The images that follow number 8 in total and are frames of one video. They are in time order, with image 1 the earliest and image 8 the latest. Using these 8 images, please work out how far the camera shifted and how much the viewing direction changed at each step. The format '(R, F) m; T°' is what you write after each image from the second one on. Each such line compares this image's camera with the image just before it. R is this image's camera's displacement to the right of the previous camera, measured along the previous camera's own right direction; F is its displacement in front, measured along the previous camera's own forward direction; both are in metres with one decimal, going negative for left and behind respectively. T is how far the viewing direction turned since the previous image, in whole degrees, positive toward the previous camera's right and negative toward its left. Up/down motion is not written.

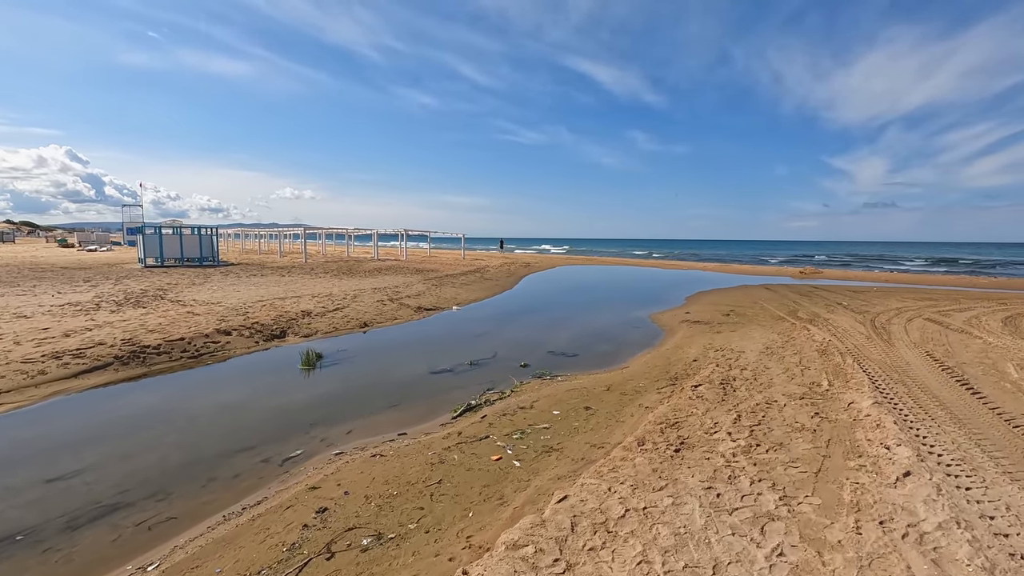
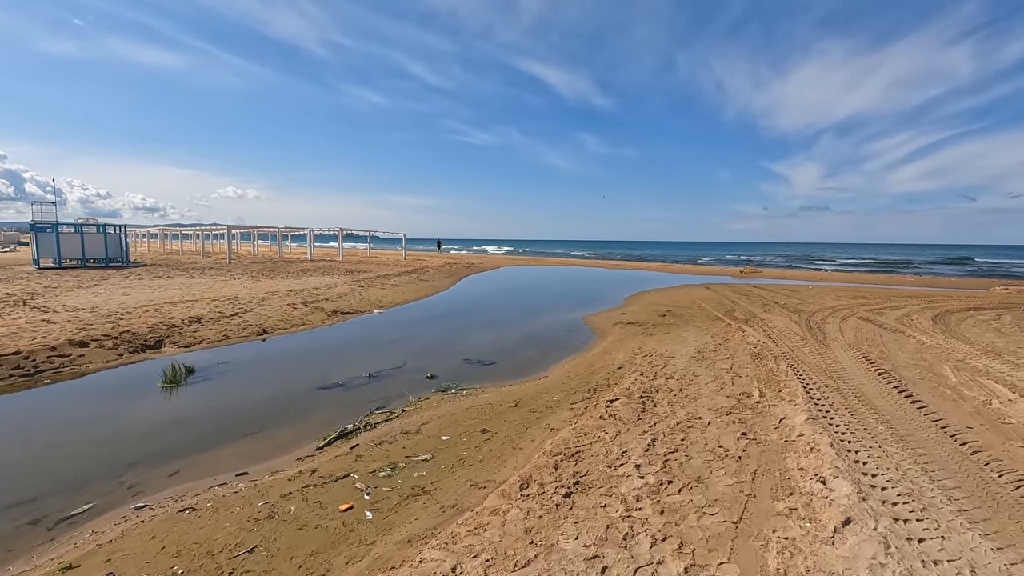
(+0.7, +0.9) m; +5°
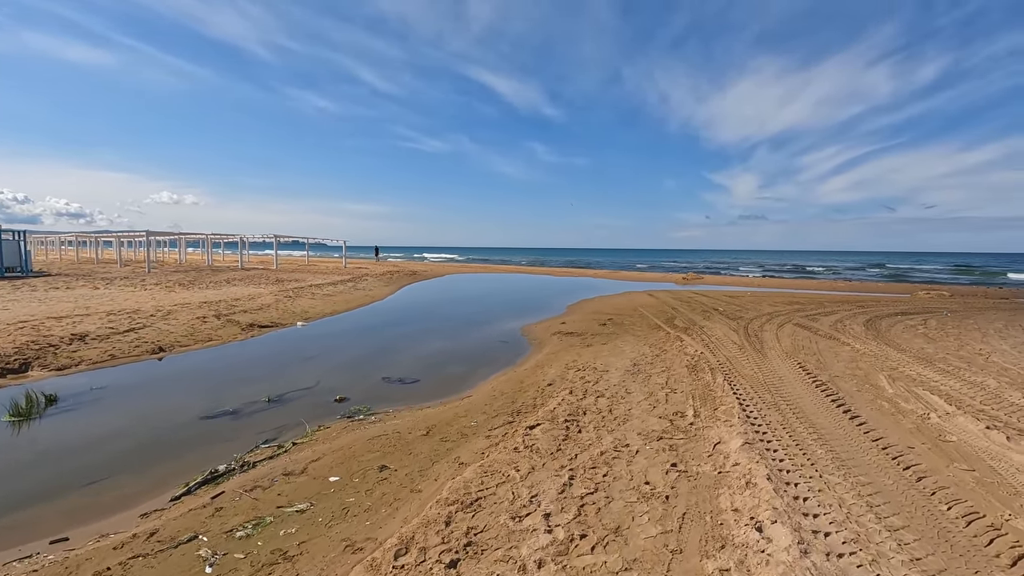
(+0.4, +0.6) m; +5°
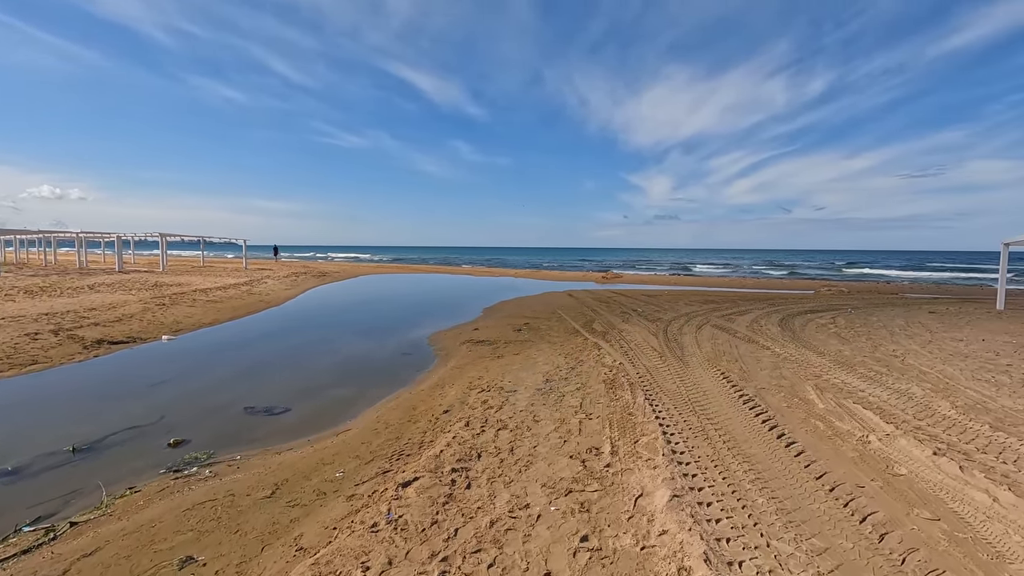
(+0.4, +1.0) m; +8°
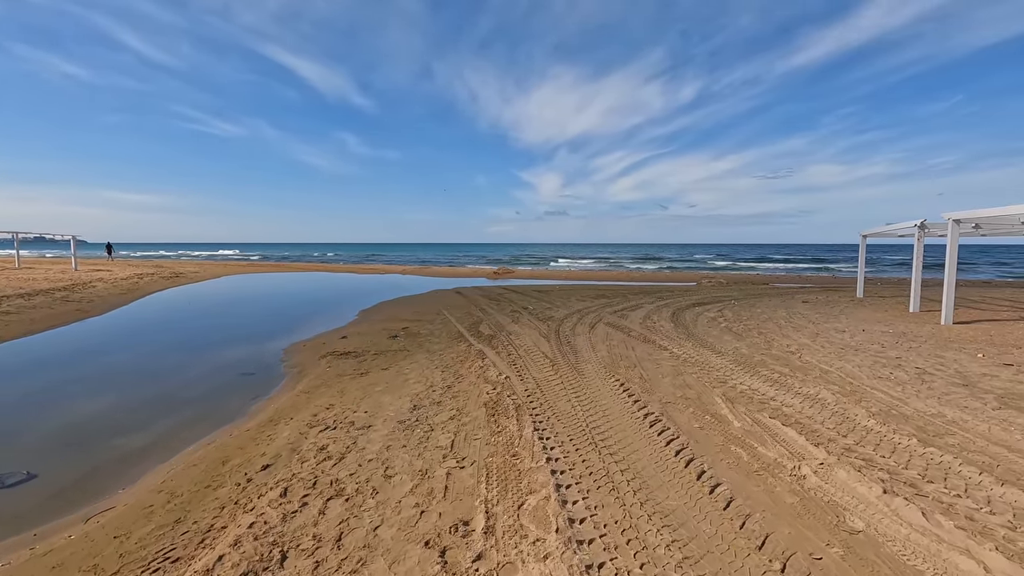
(+0.4, +1.2) m; +11°
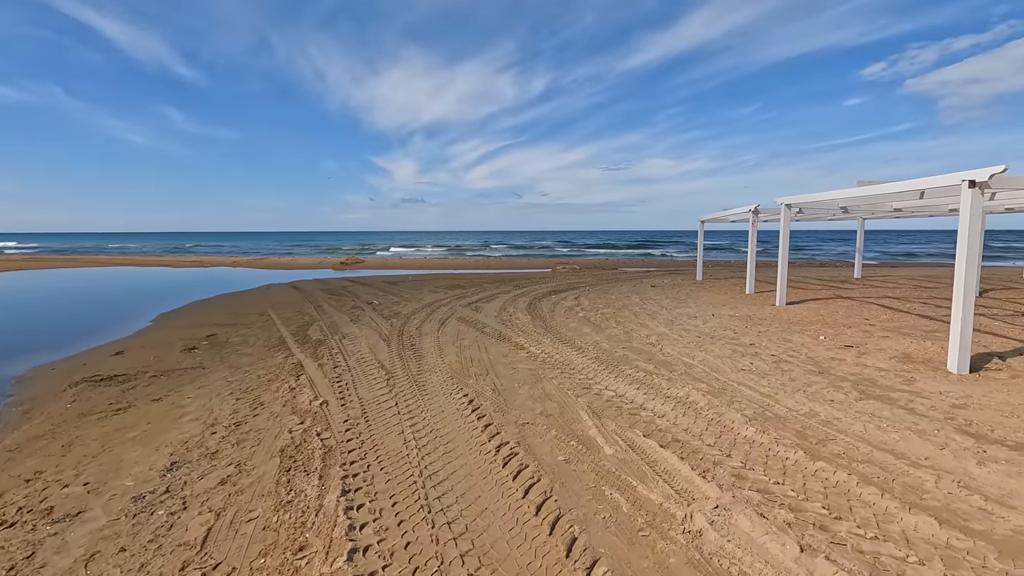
(+0.4, +1.2) m; +15°
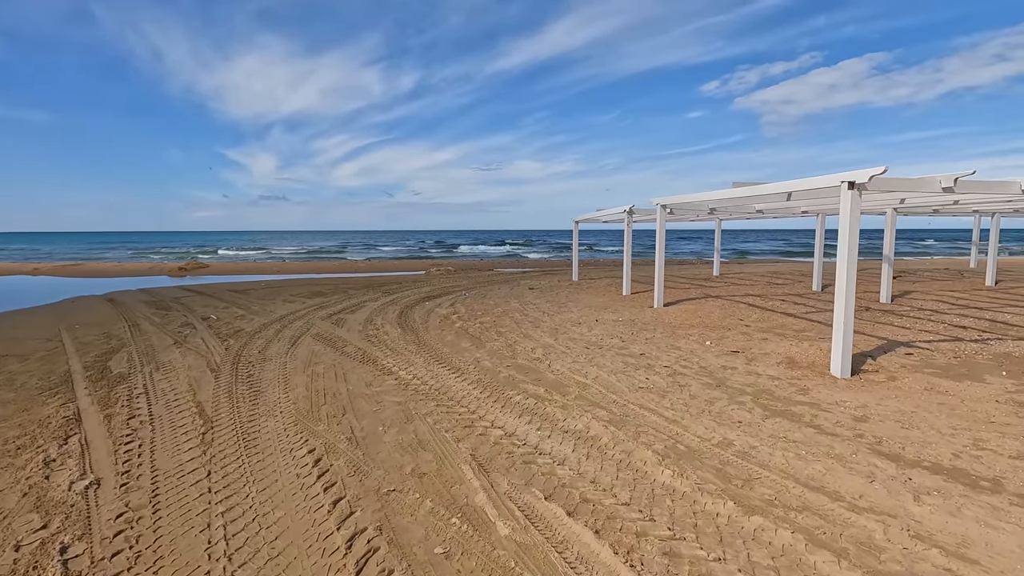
(+0.1, +0.9) m; +13°
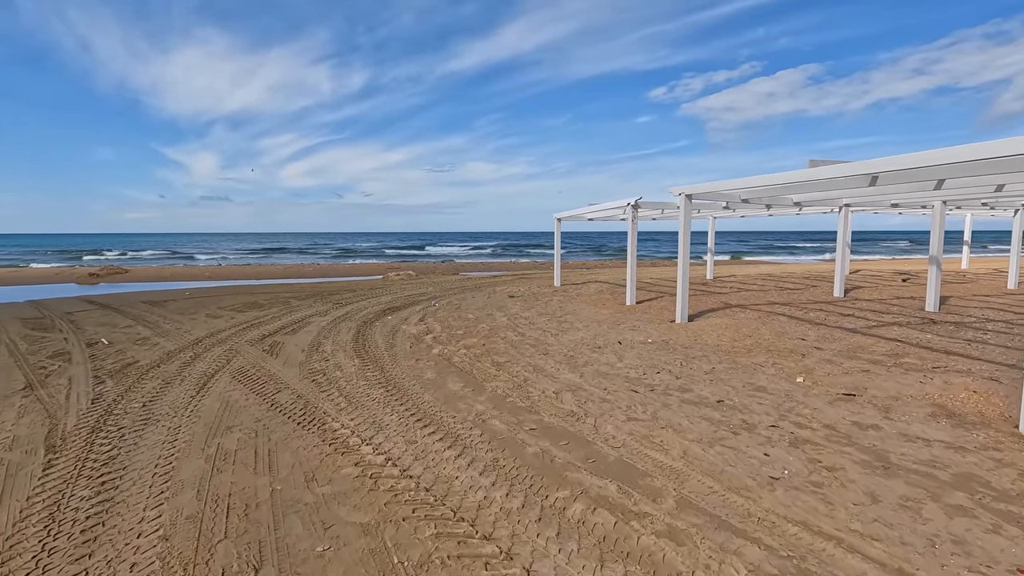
(-0.5, +2.1) m; +5°
